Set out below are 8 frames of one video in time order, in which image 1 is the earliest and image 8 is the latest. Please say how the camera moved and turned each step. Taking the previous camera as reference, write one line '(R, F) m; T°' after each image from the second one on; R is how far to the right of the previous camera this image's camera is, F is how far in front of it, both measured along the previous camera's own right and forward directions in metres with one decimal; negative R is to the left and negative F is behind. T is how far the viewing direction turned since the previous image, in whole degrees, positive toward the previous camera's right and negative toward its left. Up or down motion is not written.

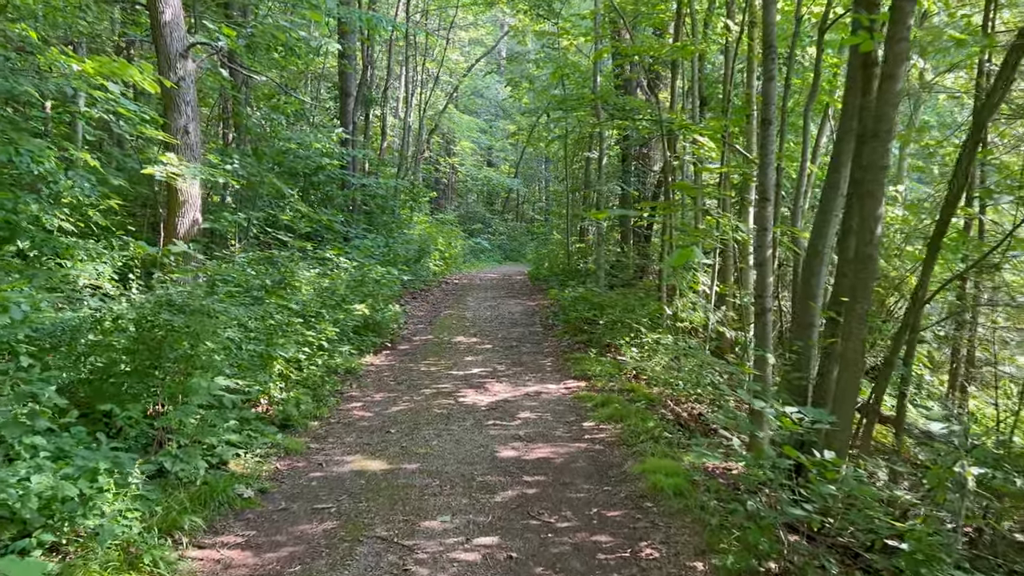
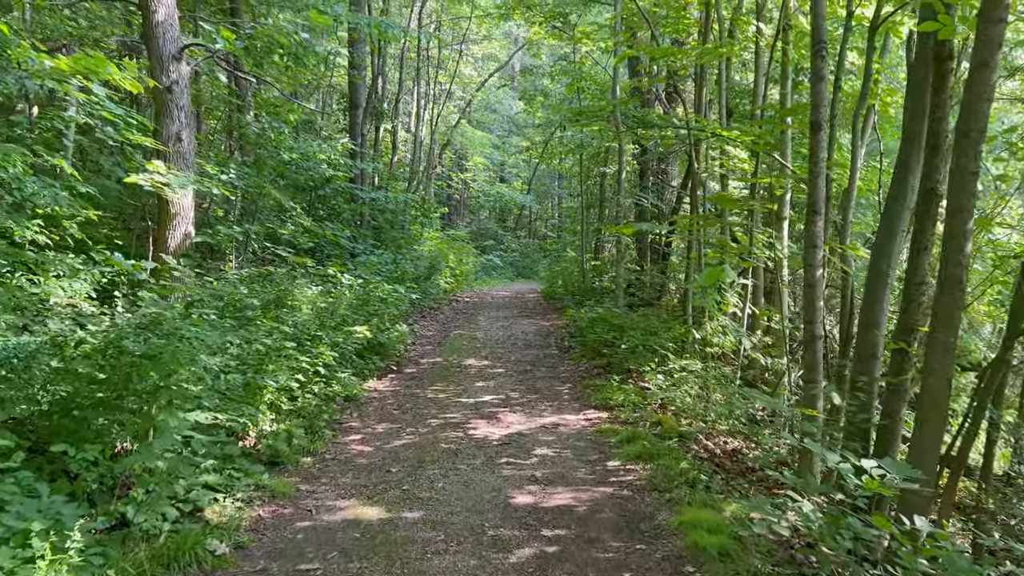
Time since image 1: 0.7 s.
(0.0, +0.7) m; -1°
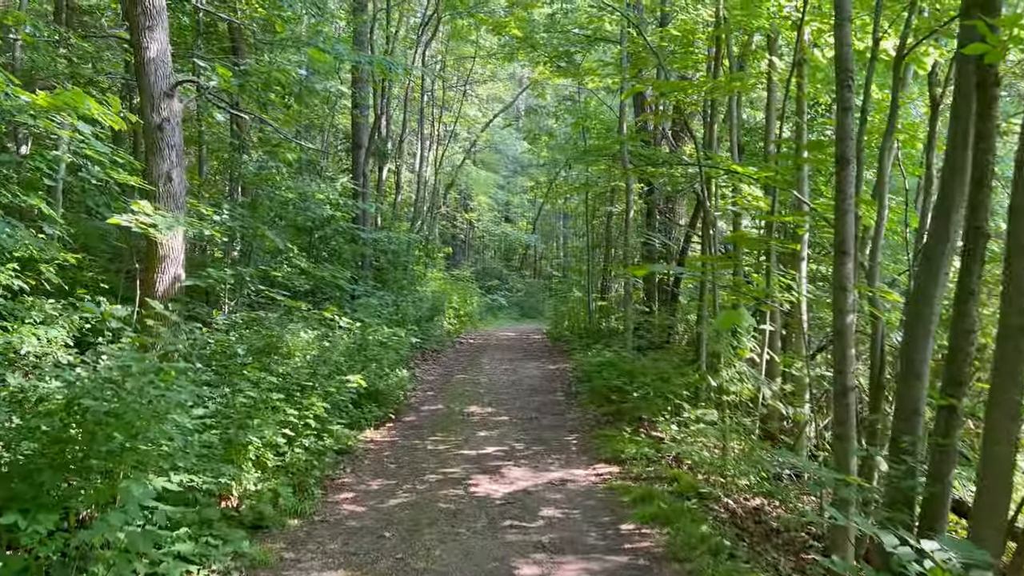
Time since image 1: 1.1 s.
(0.0, +0.4) m; 0°
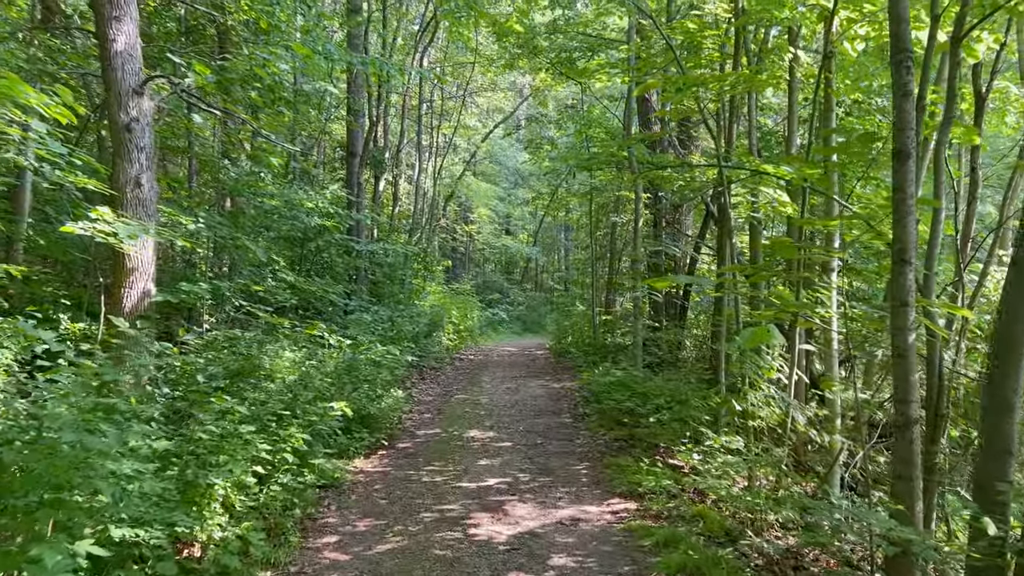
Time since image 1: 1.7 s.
(0.0, +0.7) m; 0°
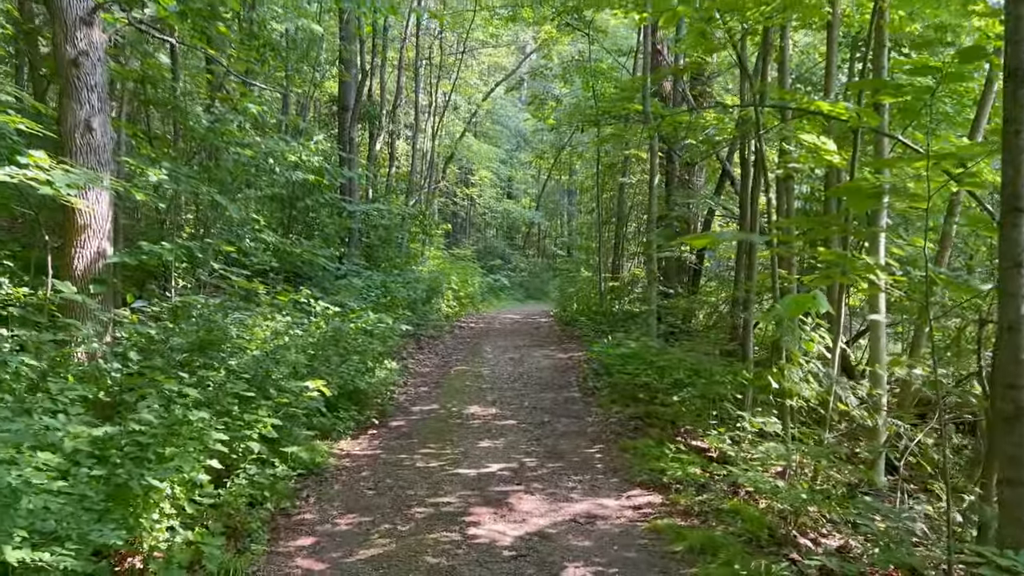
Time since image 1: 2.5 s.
(0.0, +0.9) m; 0°
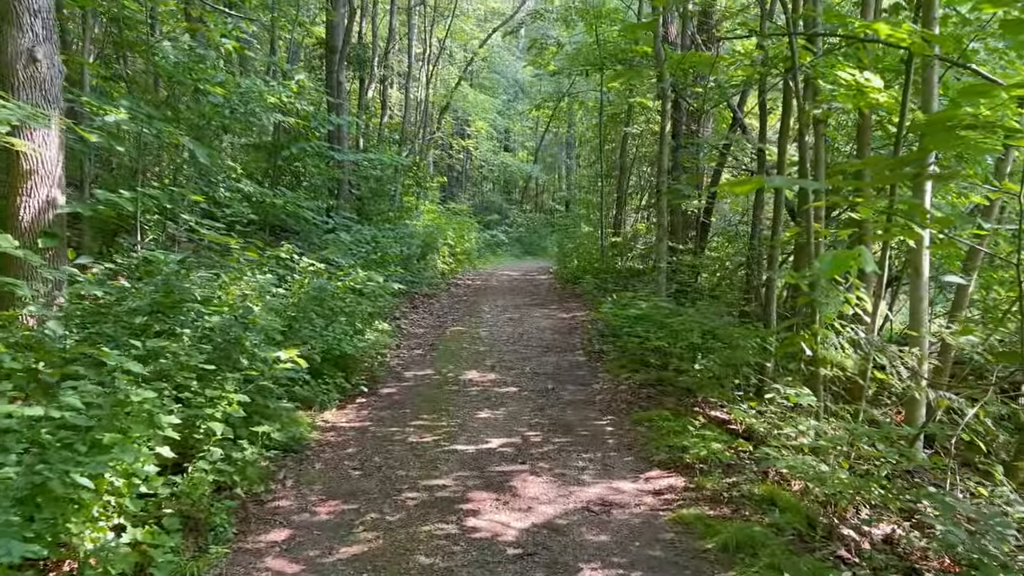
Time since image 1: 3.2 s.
(-0.1, +0.7) m; 0°
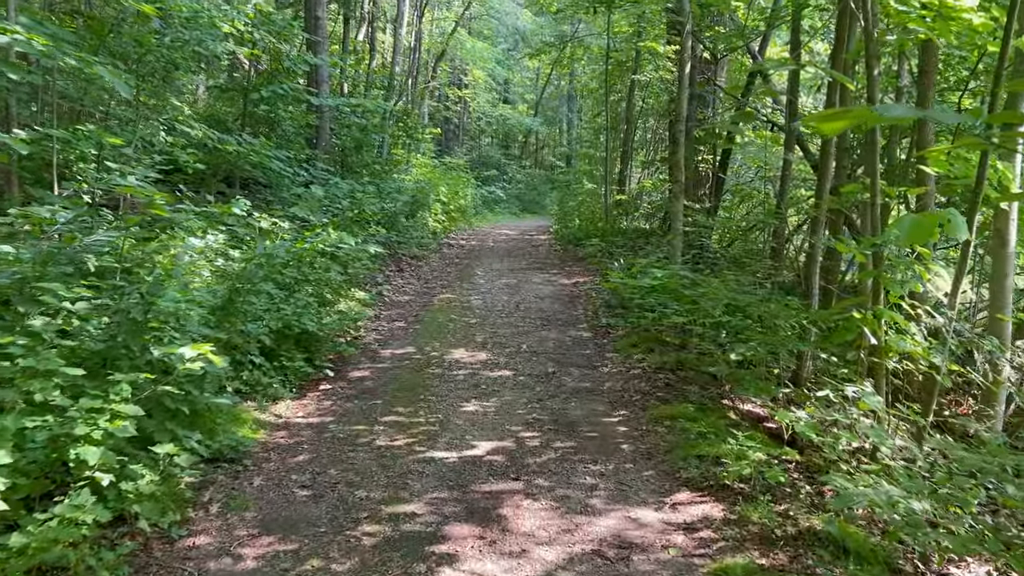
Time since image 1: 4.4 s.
(0.0, +1.1) m; 0°
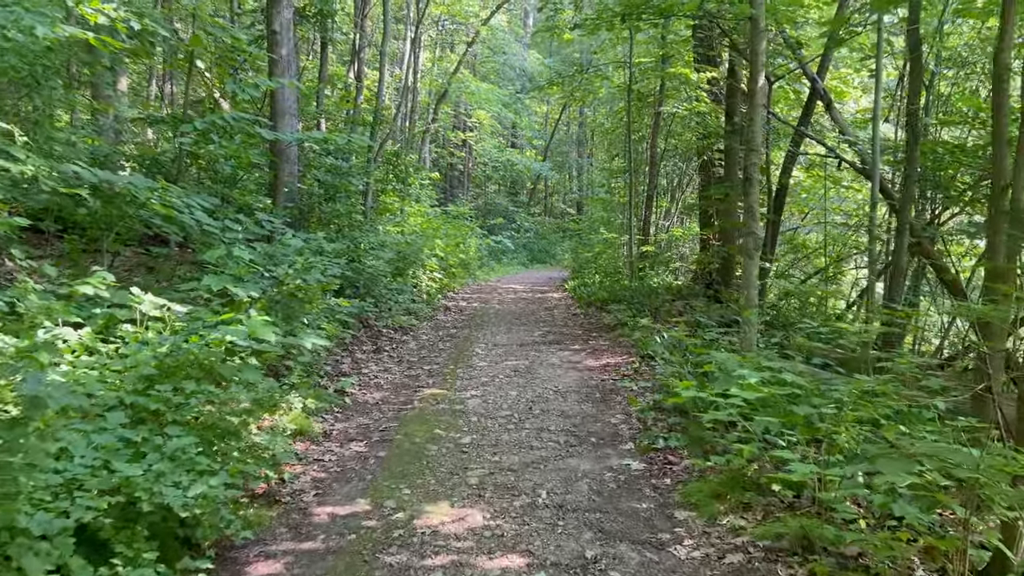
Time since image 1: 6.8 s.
(0.0, +2.4) m; -1°
